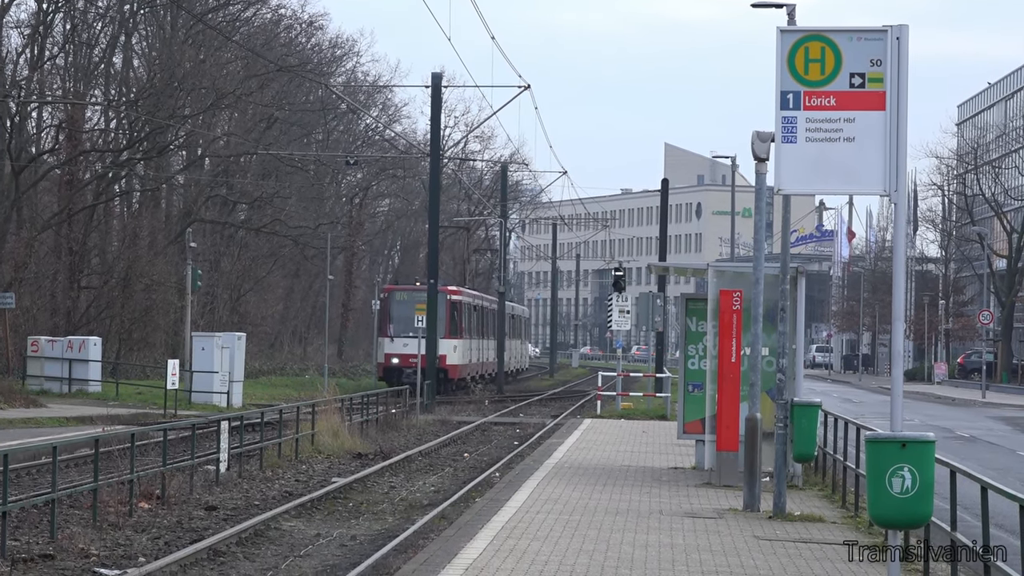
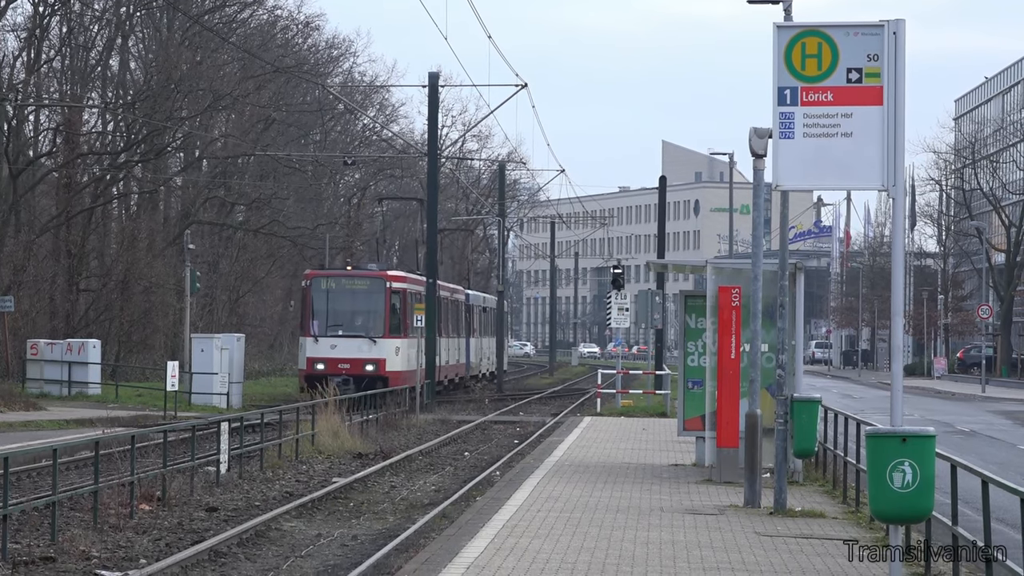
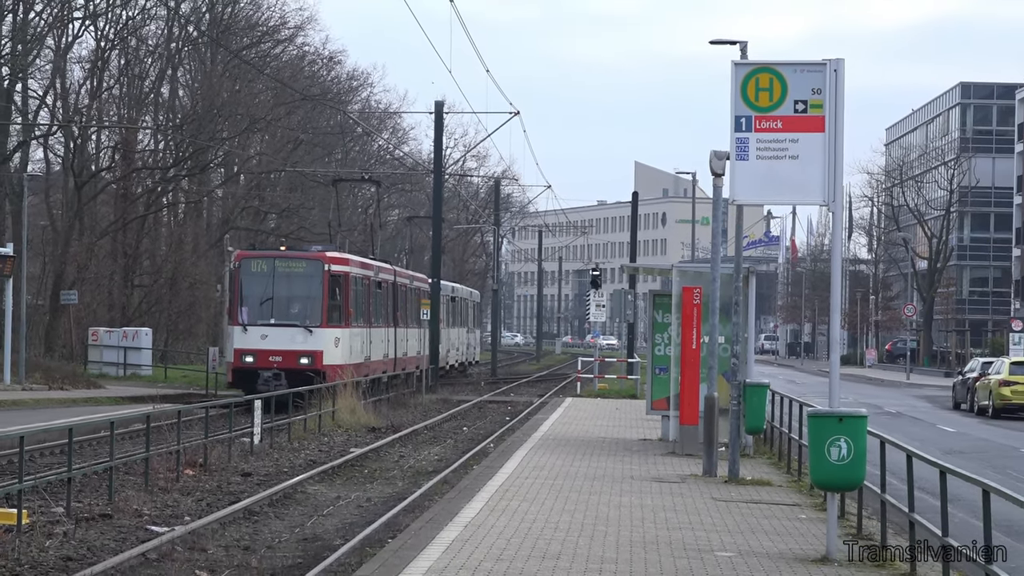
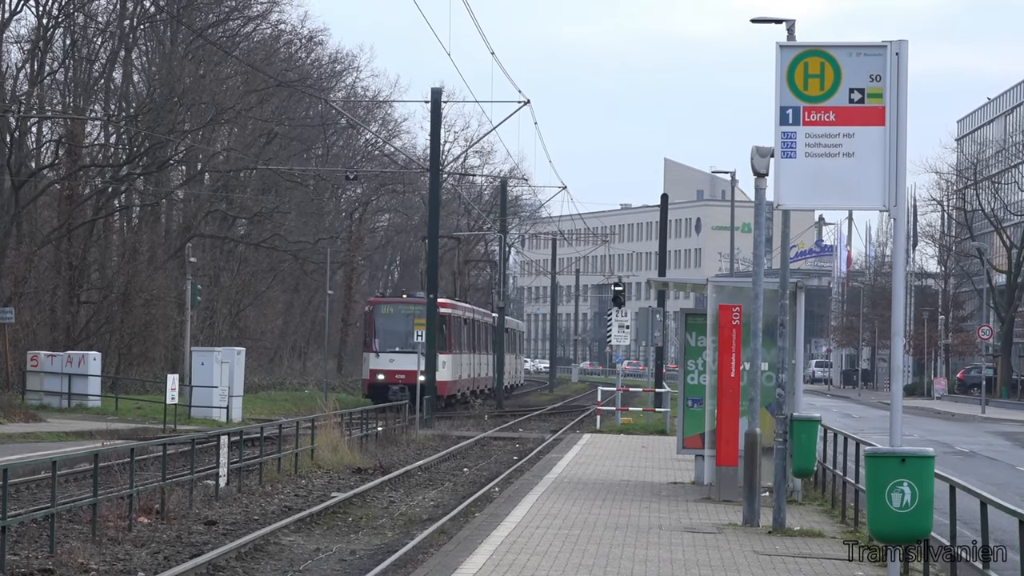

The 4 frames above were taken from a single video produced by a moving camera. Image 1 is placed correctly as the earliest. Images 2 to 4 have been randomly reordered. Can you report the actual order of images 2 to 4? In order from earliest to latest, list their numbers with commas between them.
4, 2, 3
